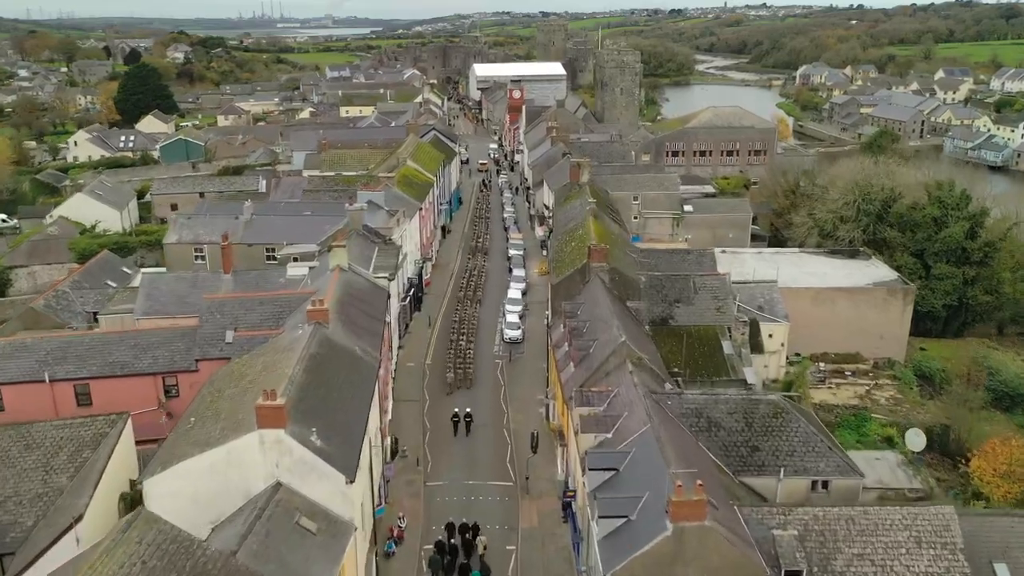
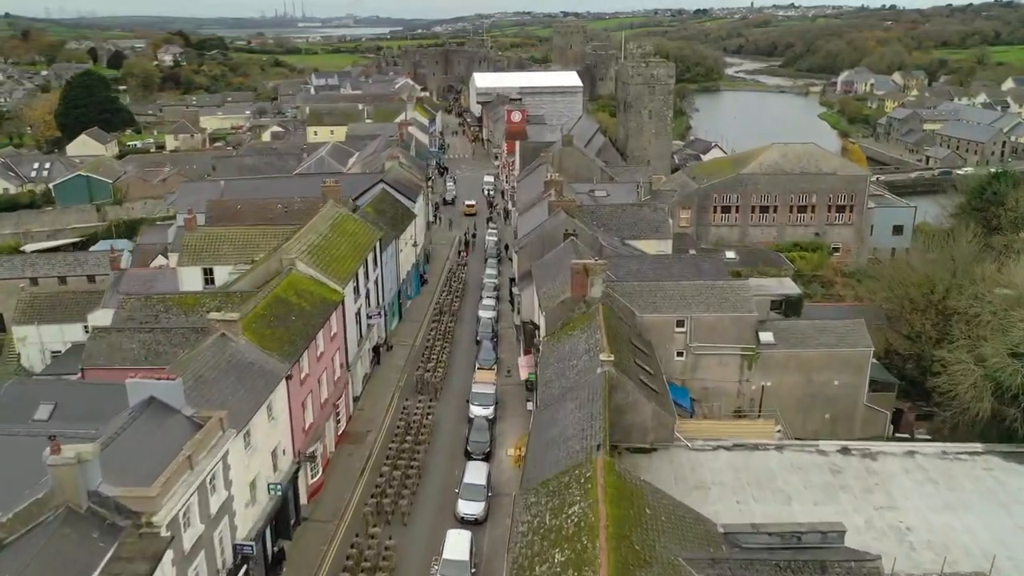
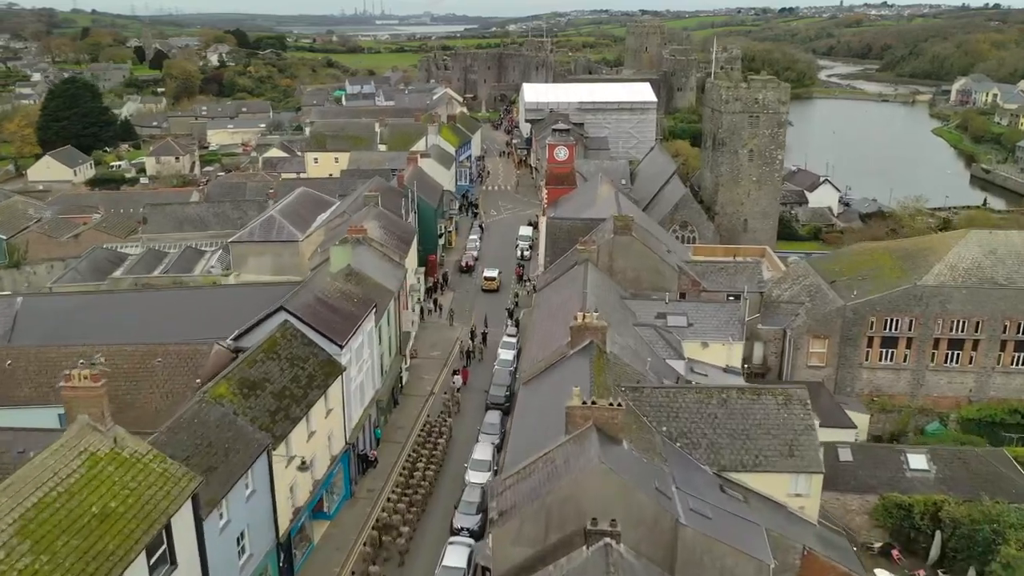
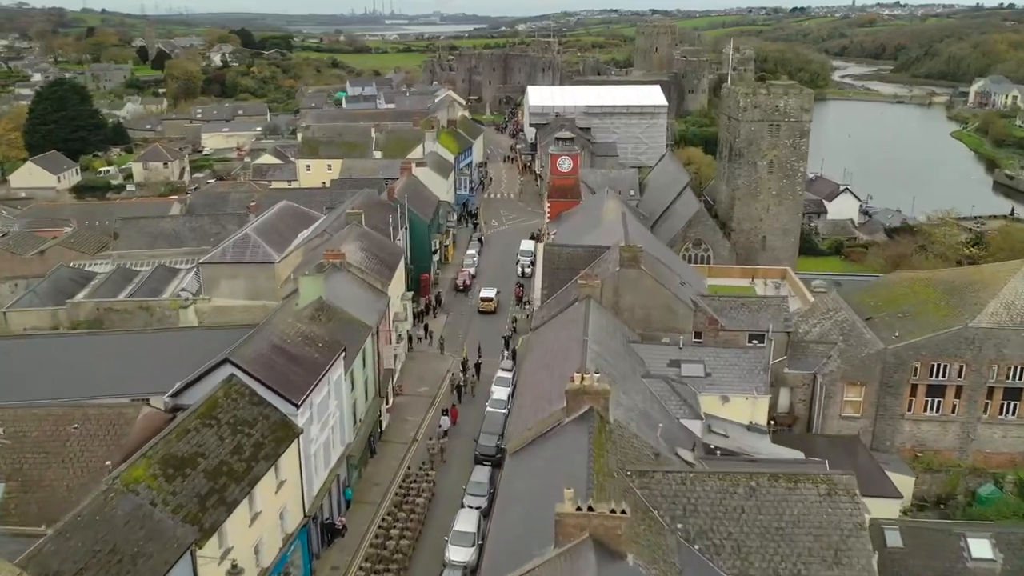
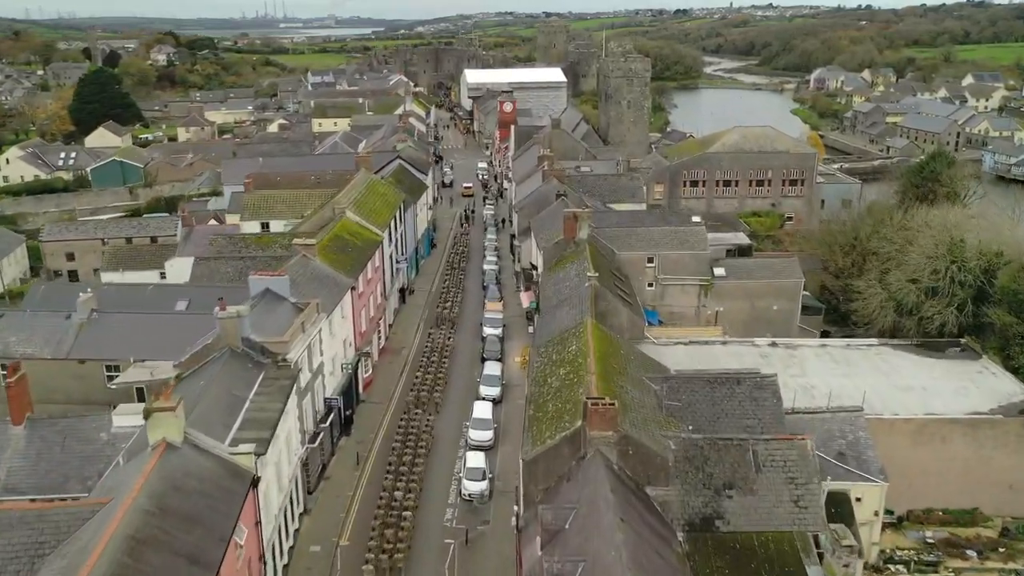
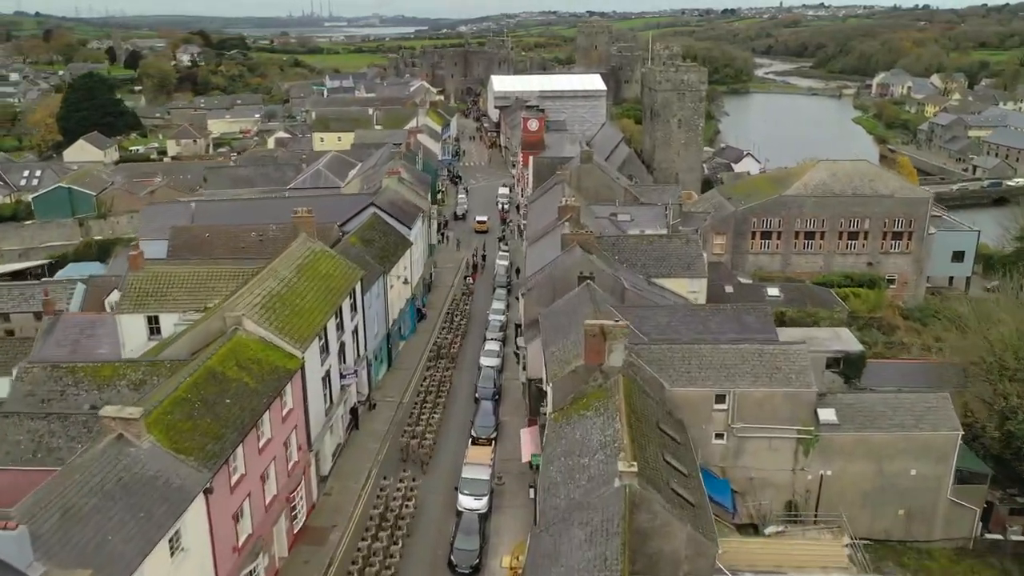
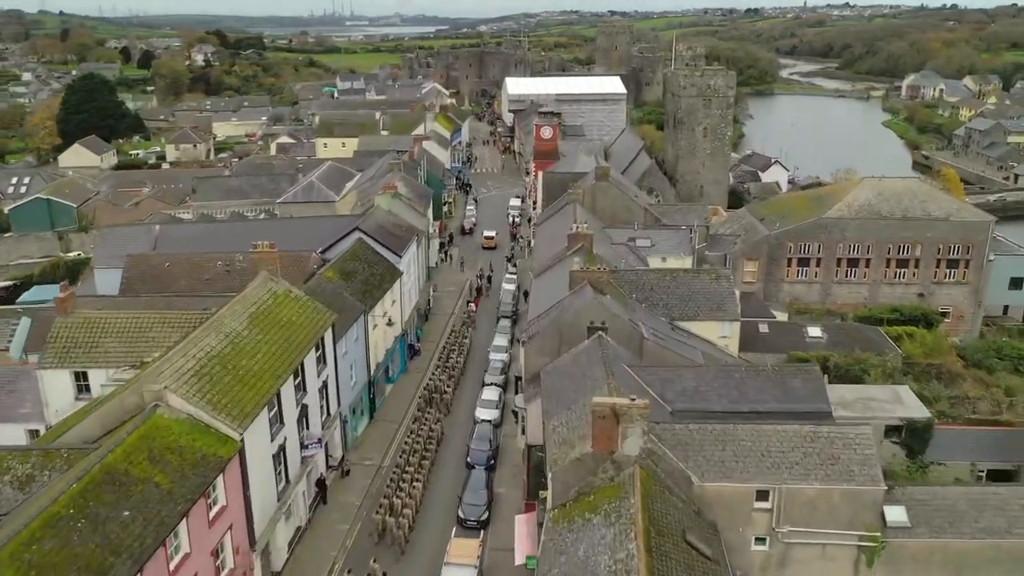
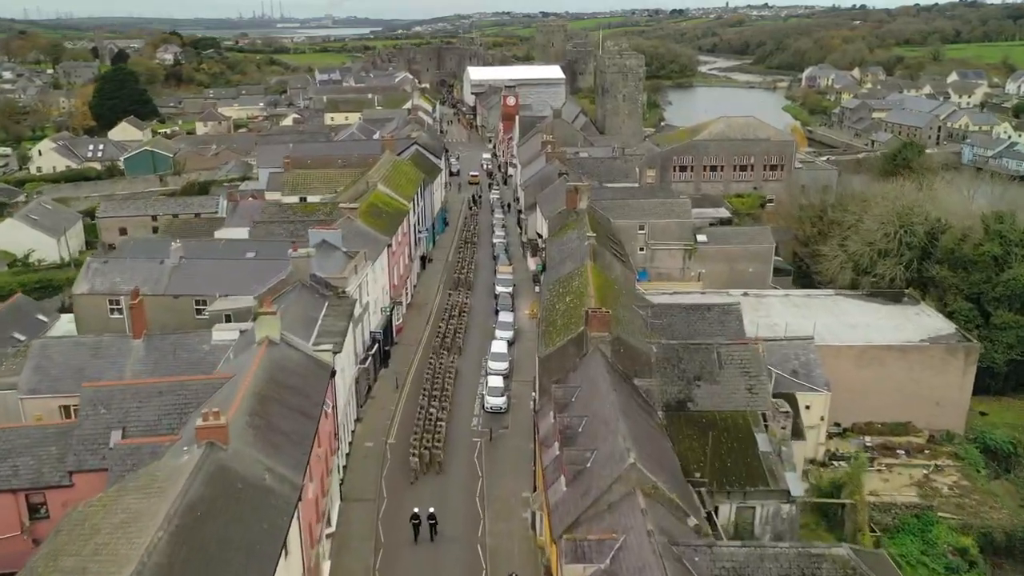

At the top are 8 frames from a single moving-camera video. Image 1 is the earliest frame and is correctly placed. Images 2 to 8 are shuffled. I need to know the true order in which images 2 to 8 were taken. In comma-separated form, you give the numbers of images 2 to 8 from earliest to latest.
8, 5, 2, 6, 7, 3, 4
